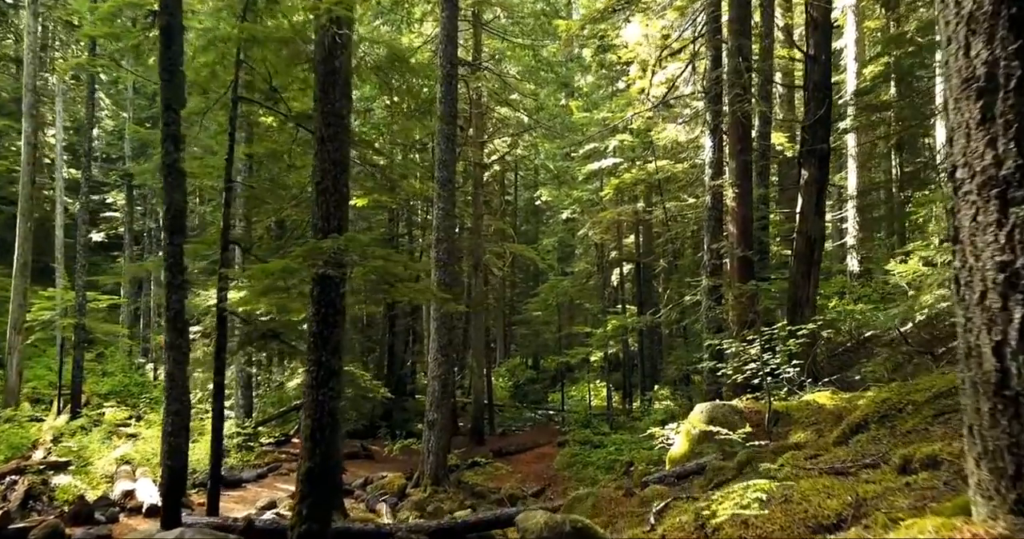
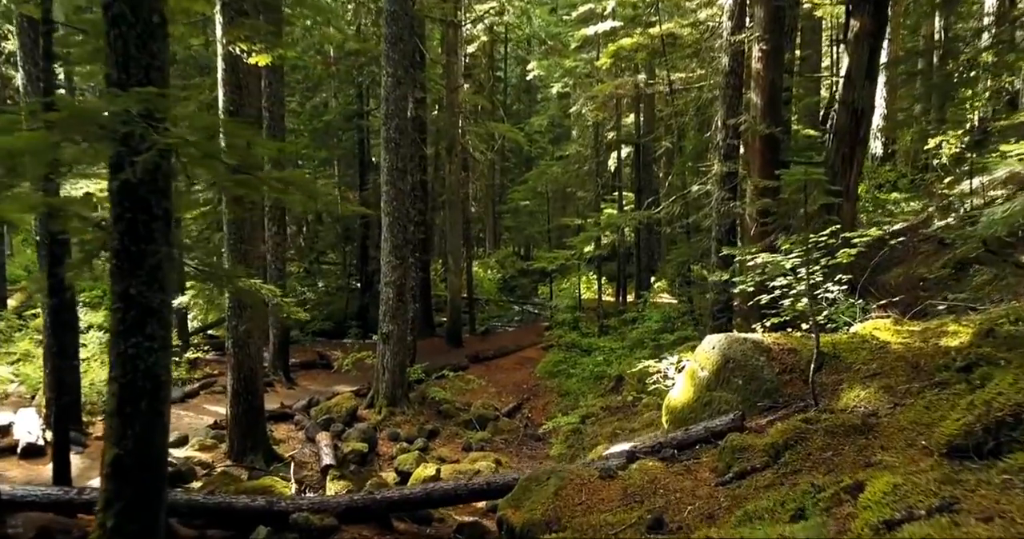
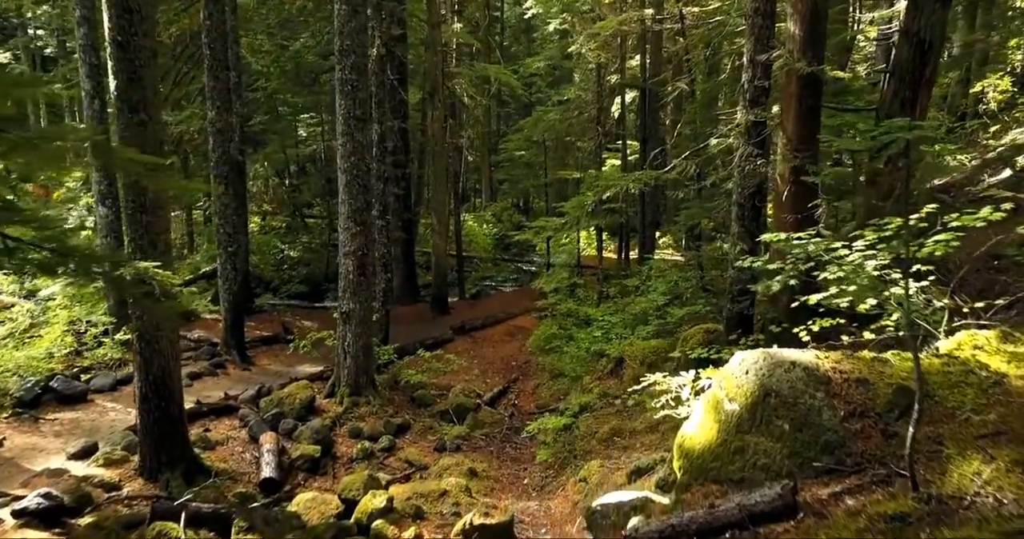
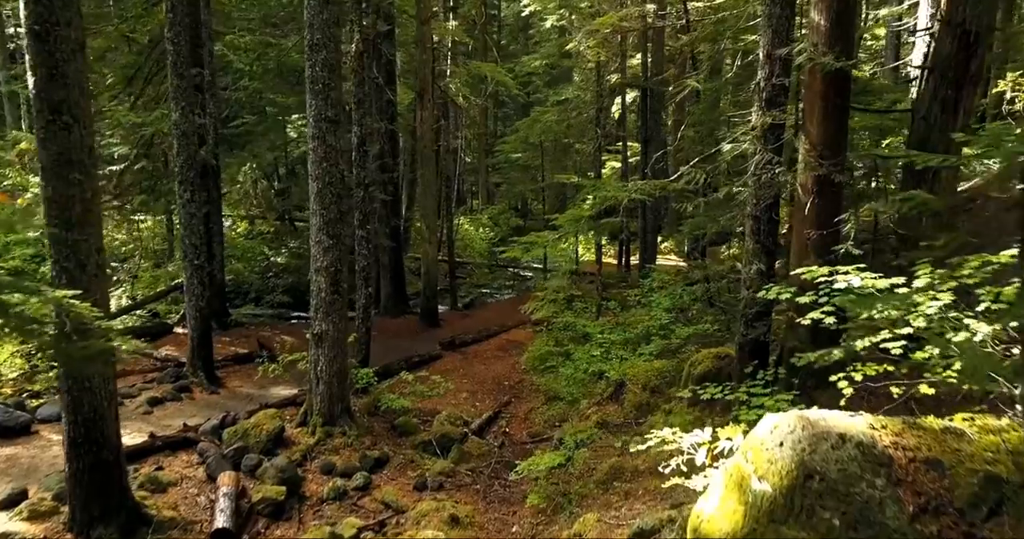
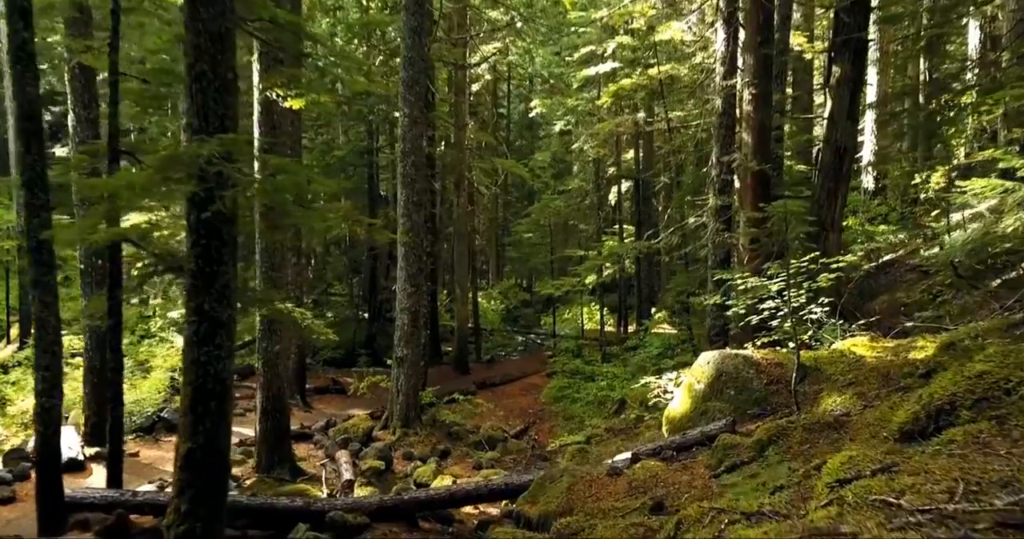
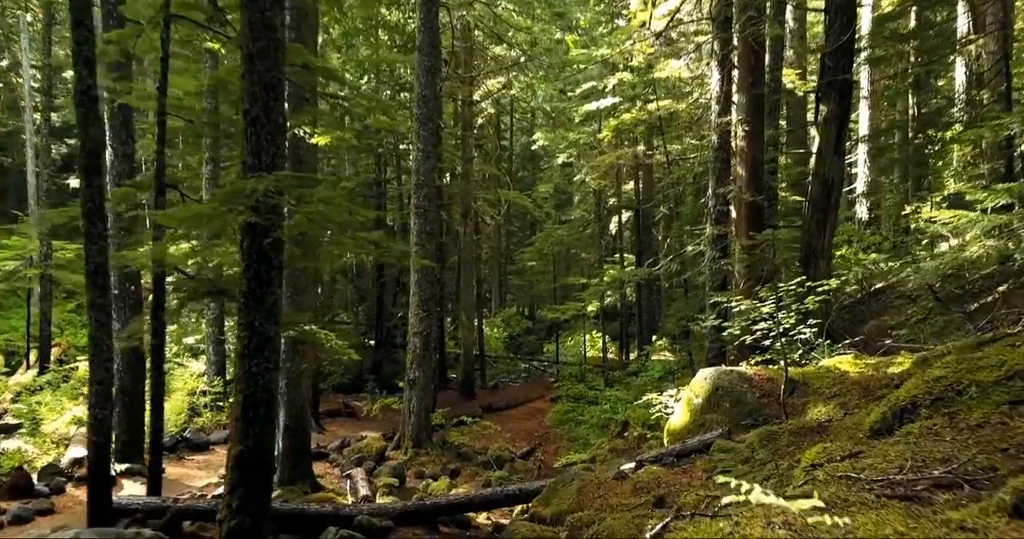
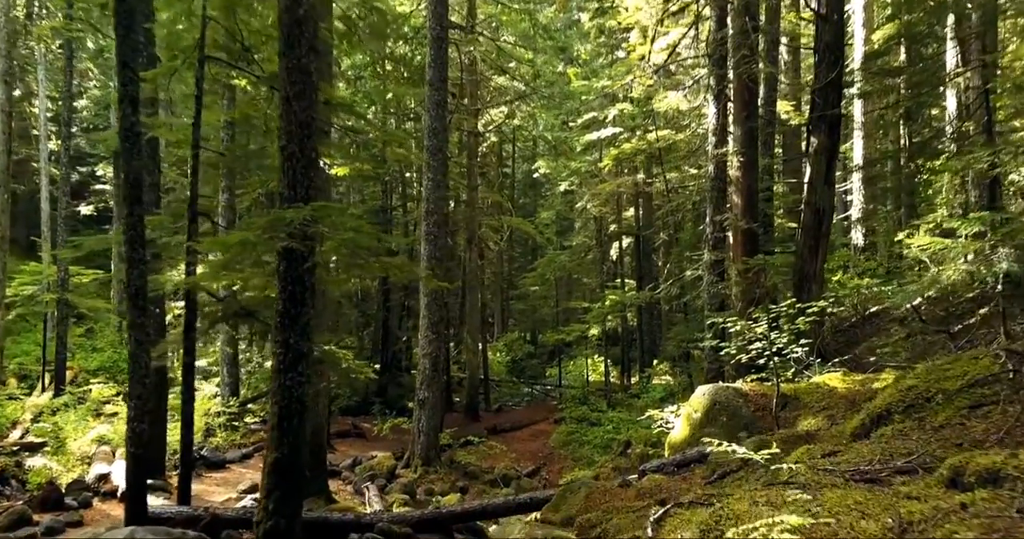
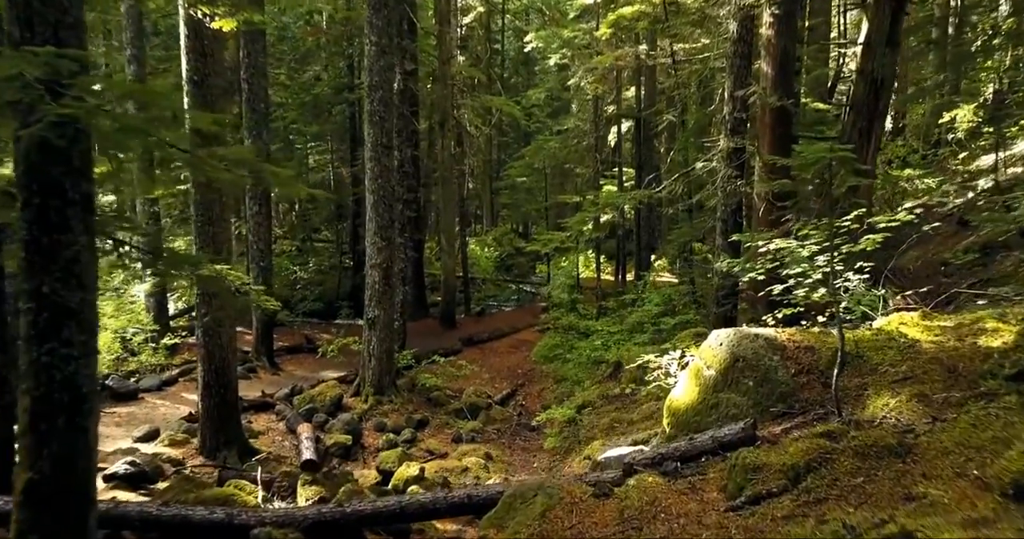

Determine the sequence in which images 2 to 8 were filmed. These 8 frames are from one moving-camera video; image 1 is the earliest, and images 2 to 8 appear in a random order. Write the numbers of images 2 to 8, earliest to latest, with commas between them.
7, 6, 5, 2, 8, 3, 4
